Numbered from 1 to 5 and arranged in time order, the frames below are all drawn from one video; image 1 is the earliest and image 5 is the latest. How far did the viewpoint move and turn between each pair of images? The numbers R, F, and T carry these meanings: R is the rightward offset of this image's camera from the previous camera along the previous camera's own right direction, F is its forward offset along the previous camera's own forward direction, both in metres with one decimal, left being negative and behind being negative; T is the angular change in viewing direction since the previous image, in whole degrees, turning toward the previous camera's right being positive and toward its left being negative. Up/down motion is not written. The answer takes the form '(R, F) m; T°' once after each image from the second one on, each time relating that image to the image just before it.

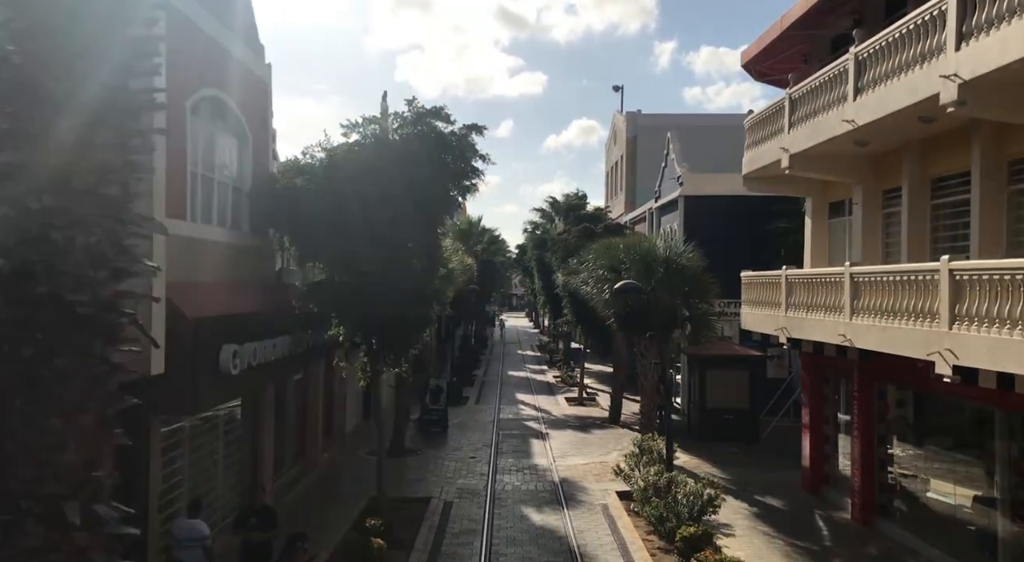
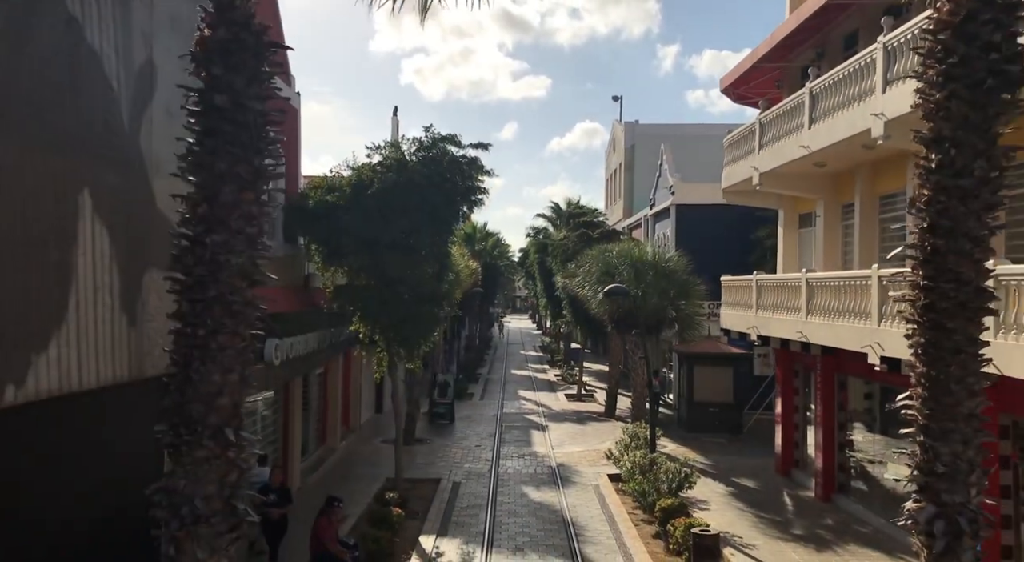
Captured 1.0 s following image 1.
(+0.1, -1.6) m; 0°
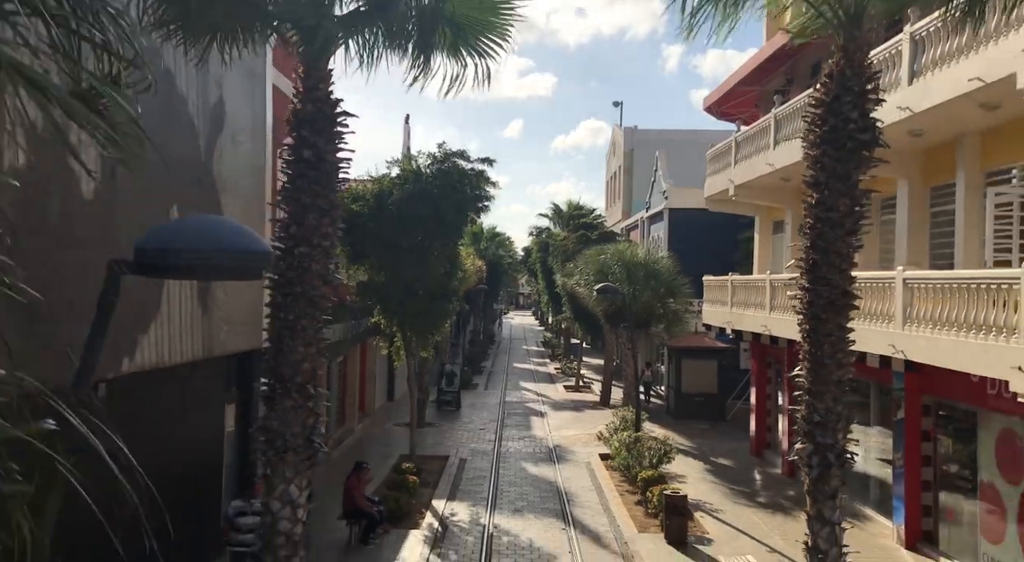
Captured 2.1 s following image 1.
(0.0, -1.8) m; 0°
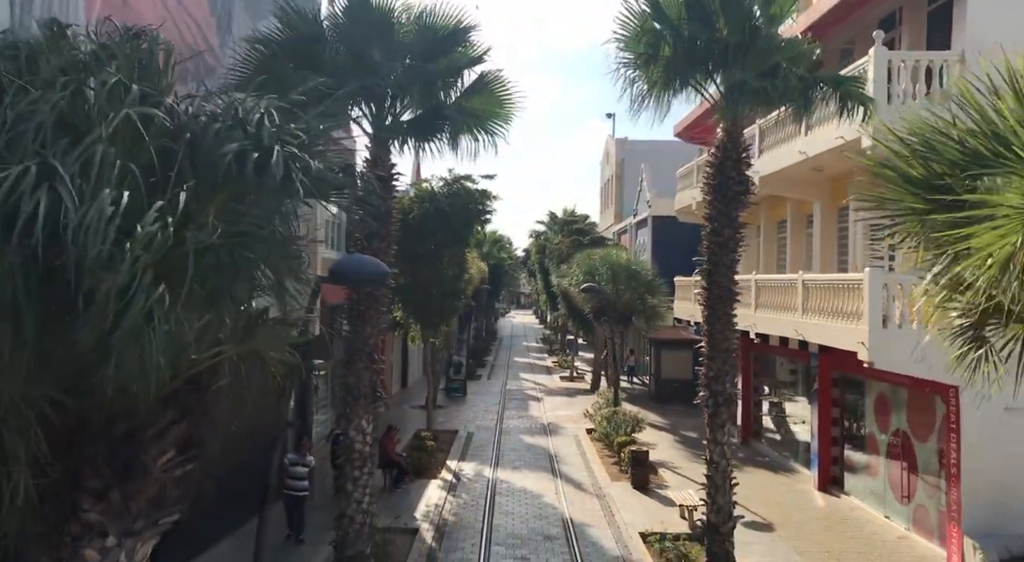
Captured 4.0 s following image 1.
(+0.1, -3.1) m; 0°
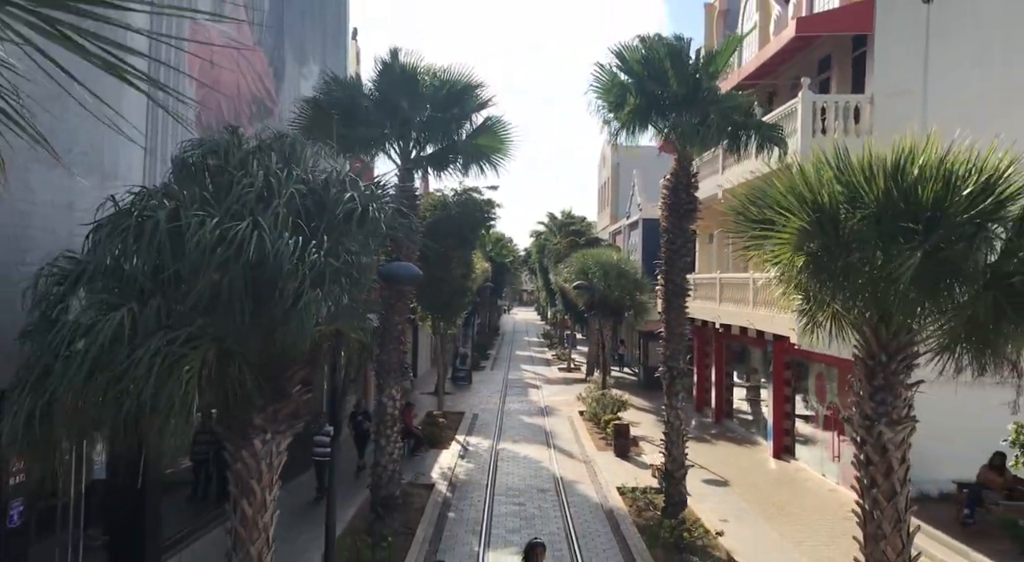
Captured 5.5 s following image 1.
(+0.1, -2.4) m; 0°
